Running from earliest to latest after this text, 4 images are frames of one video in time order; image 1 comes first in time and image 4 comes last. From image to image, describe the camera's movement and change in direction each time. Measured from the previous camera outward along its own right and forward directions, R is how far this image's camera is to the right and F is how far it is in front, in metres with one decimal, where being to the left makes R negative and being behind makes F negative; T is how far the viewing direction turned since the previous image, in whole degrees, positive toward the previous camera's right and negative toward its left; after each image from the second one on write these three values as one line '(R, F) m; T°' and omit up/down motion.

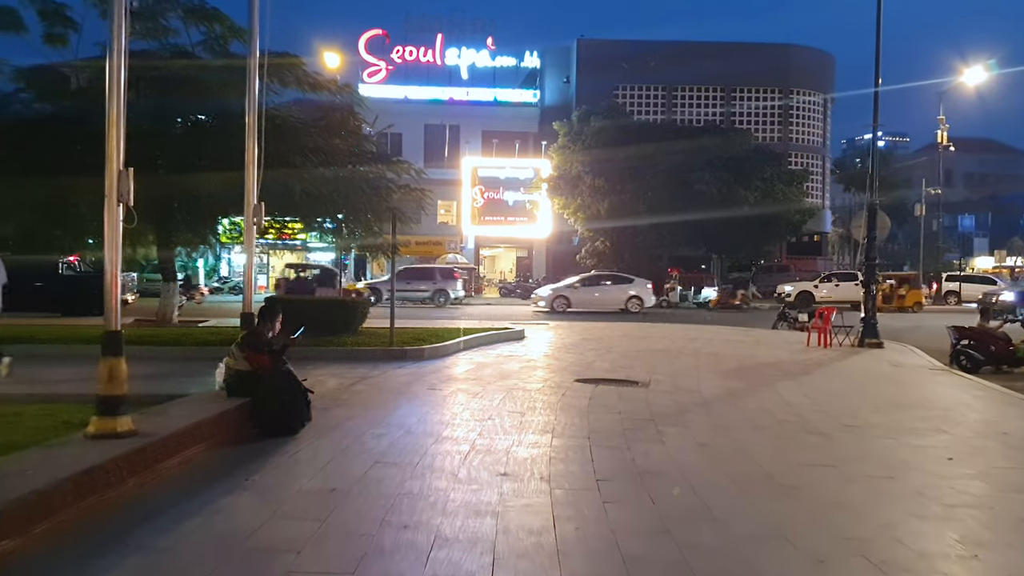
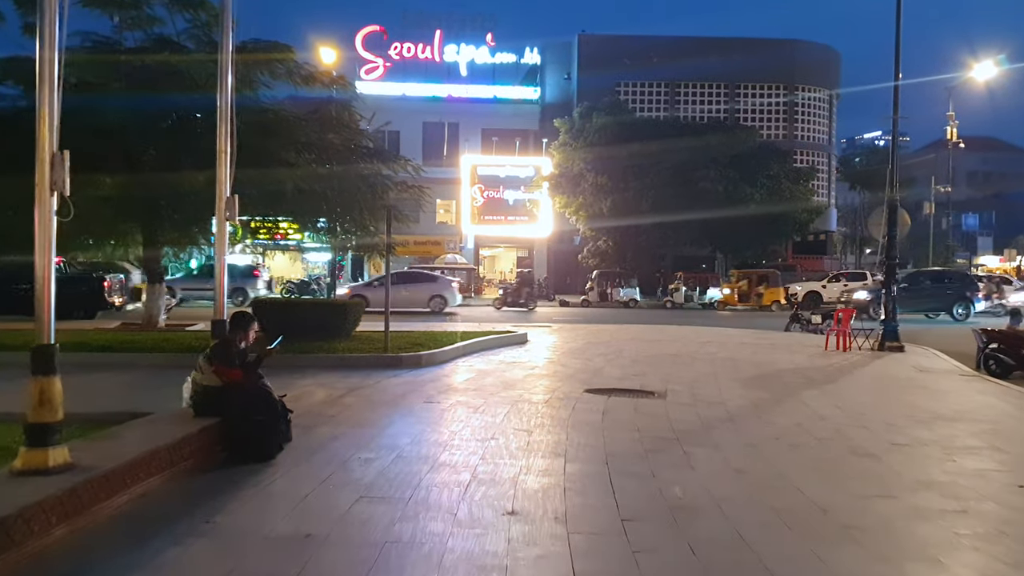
(-0.1, +0.9) m; 0°
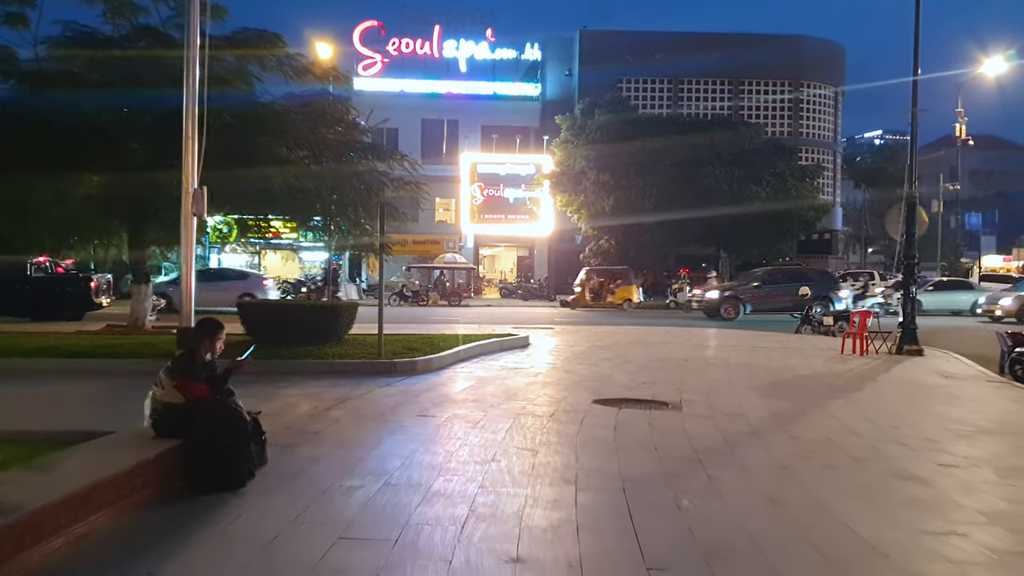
(0.0, +0.8) m; 0°
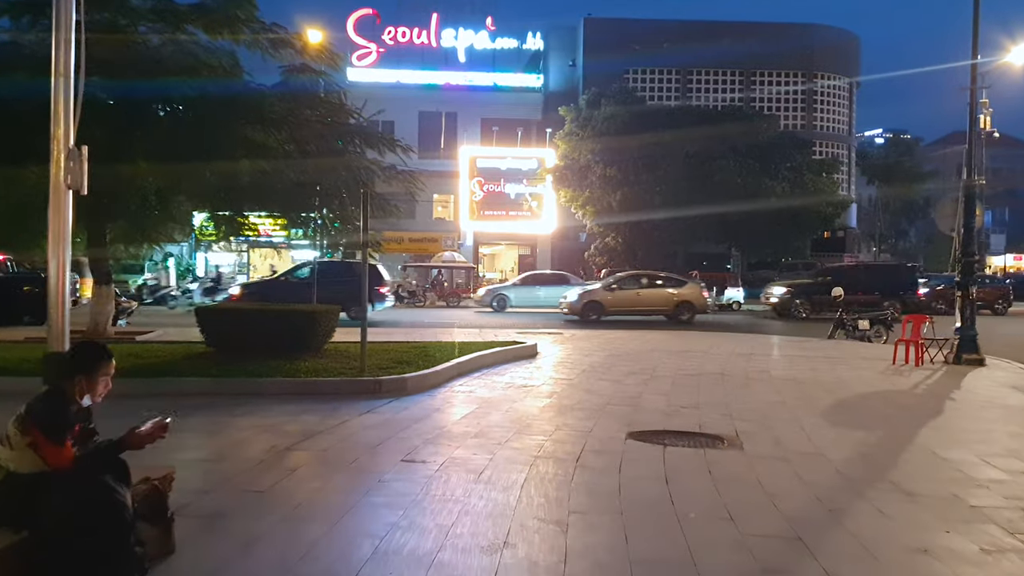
(-0.1, +2.1) m; 0°
